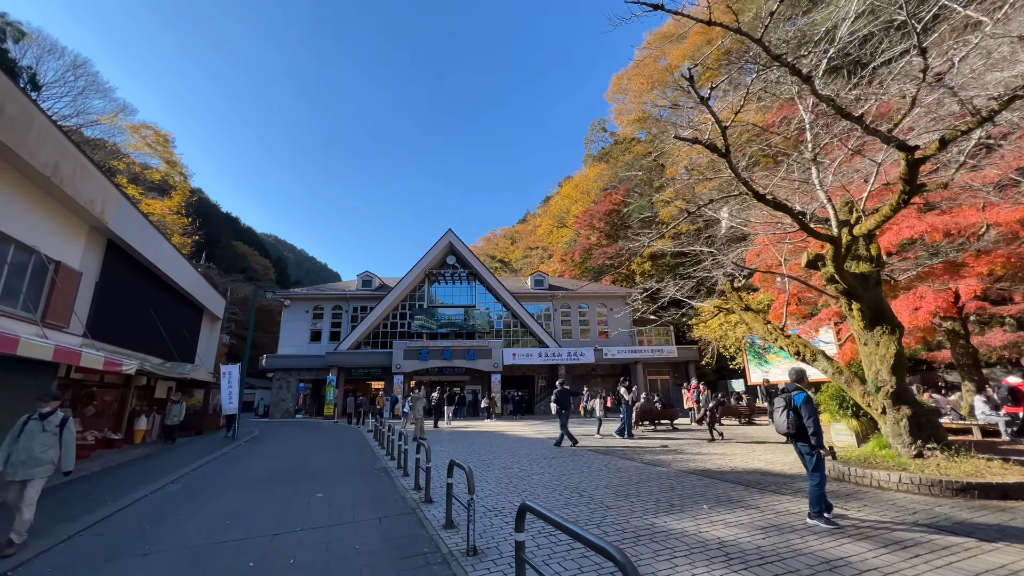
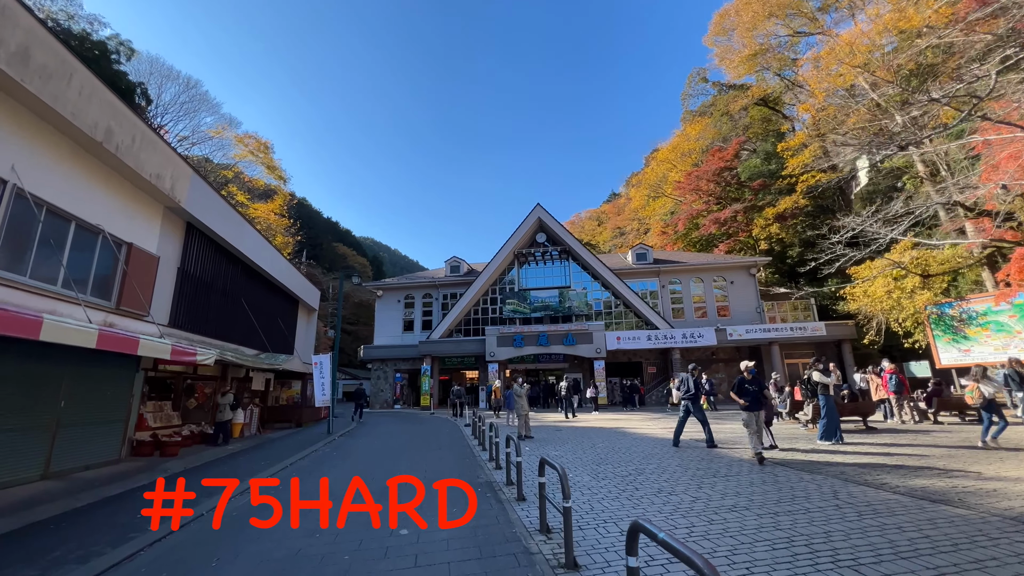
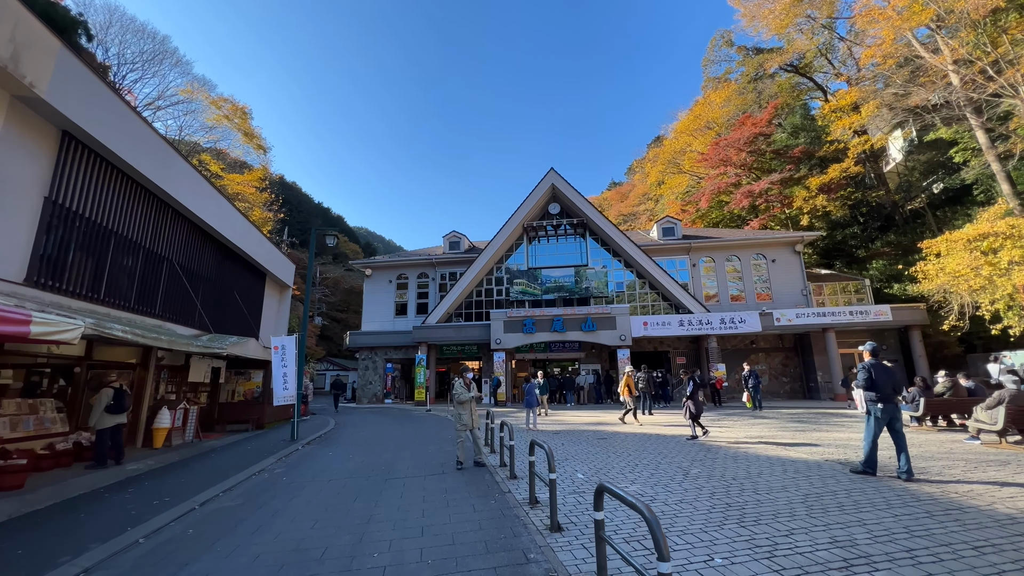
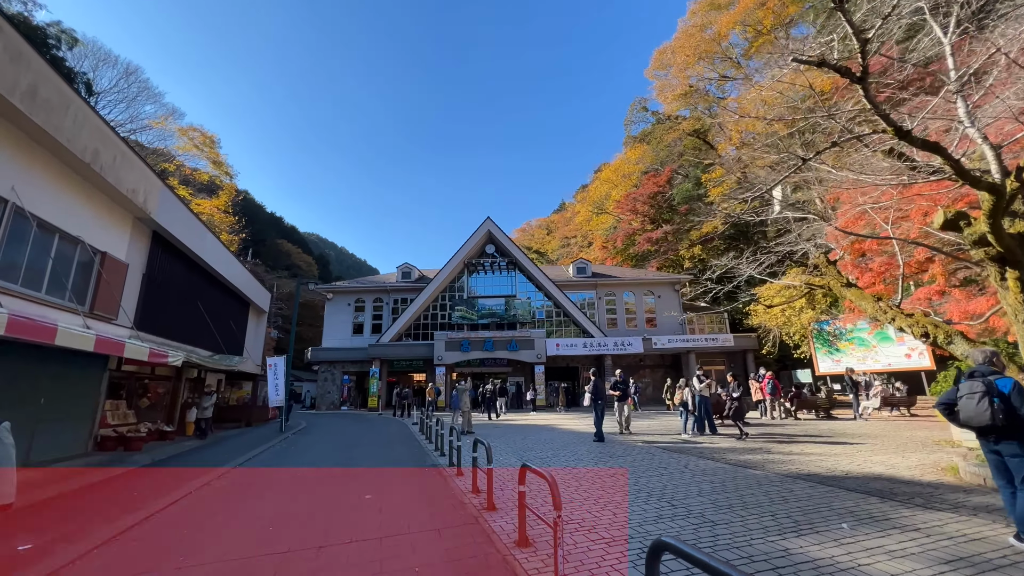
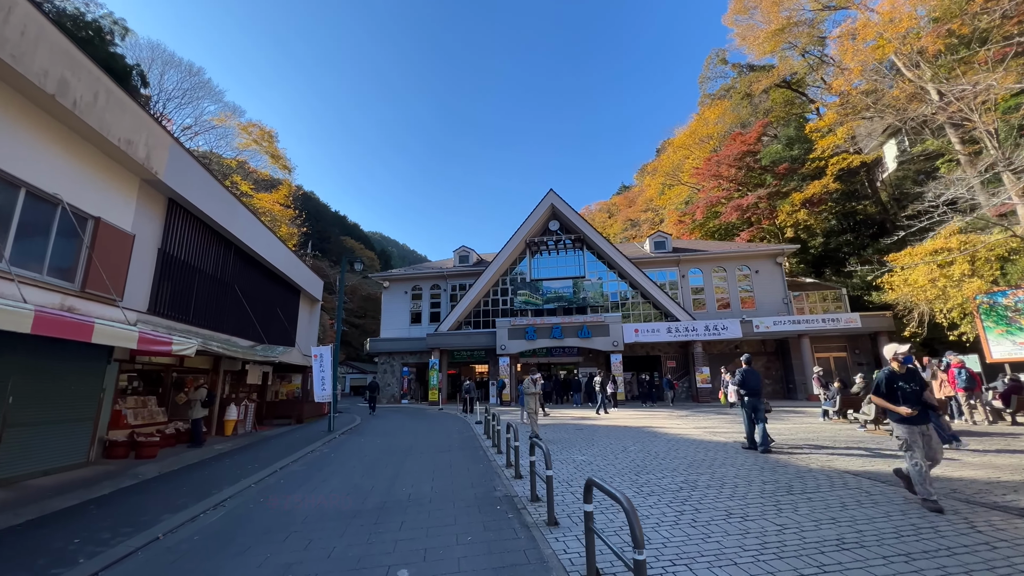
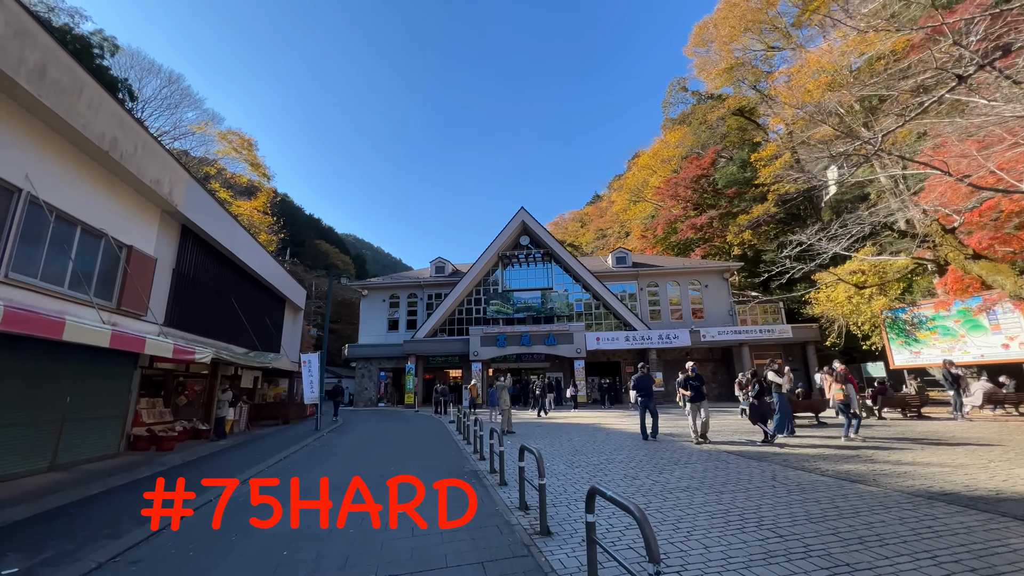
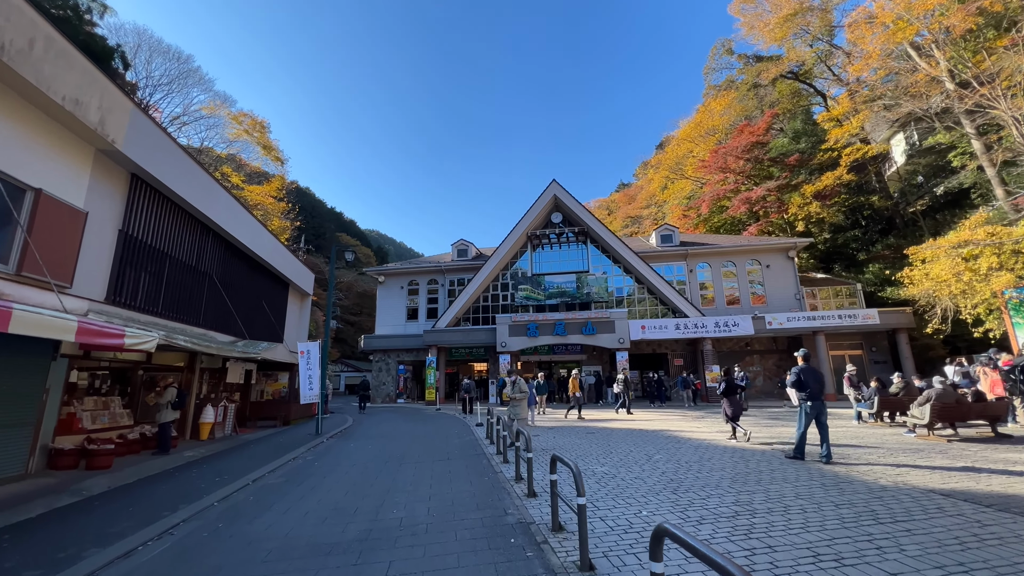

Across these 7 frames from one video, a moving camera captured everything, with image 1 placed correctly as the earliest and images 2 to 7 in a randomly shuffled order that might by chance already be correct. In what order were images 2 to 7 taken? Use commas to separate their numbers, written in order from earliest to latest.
4, 6, 2, 5, 7, 3
